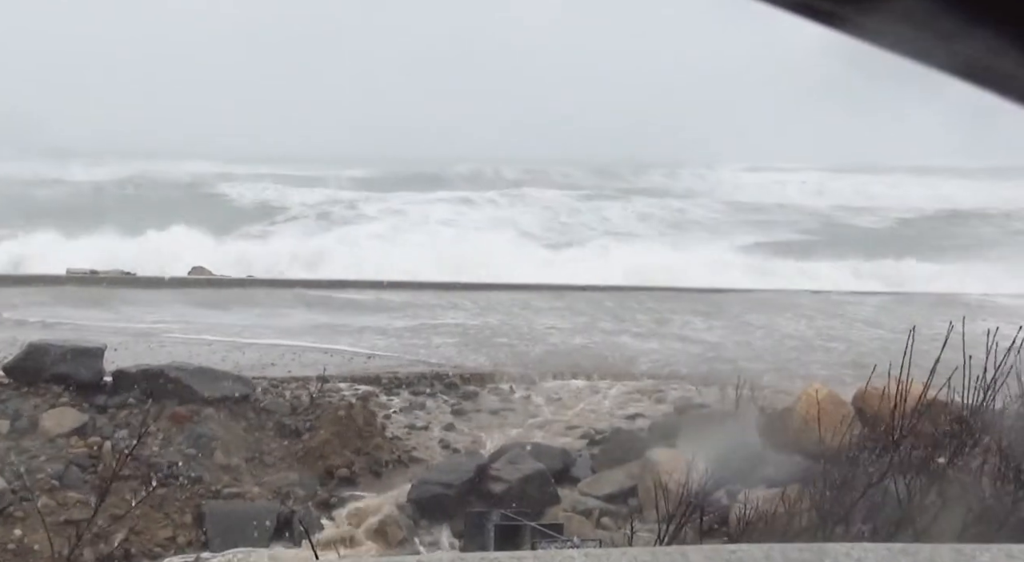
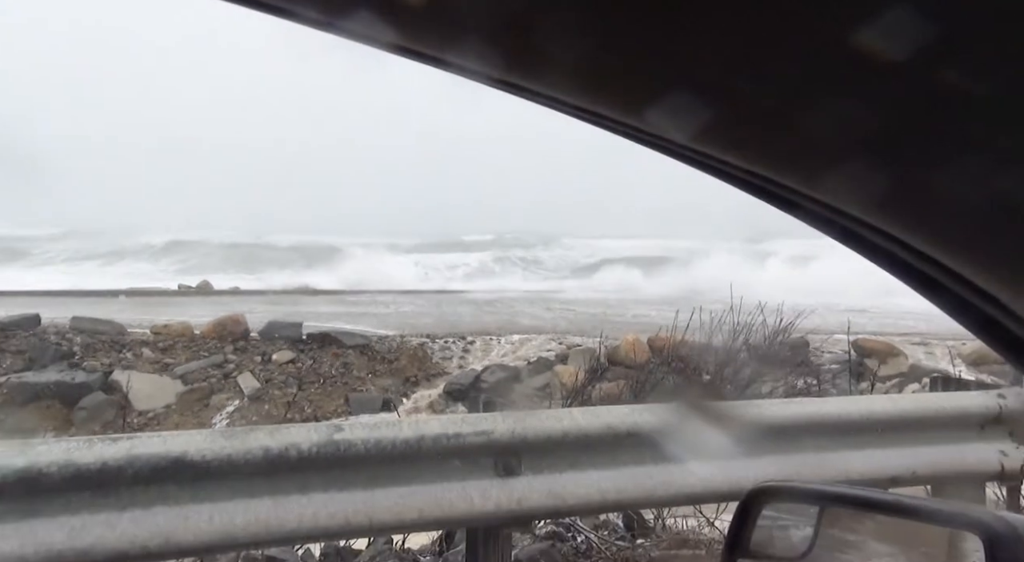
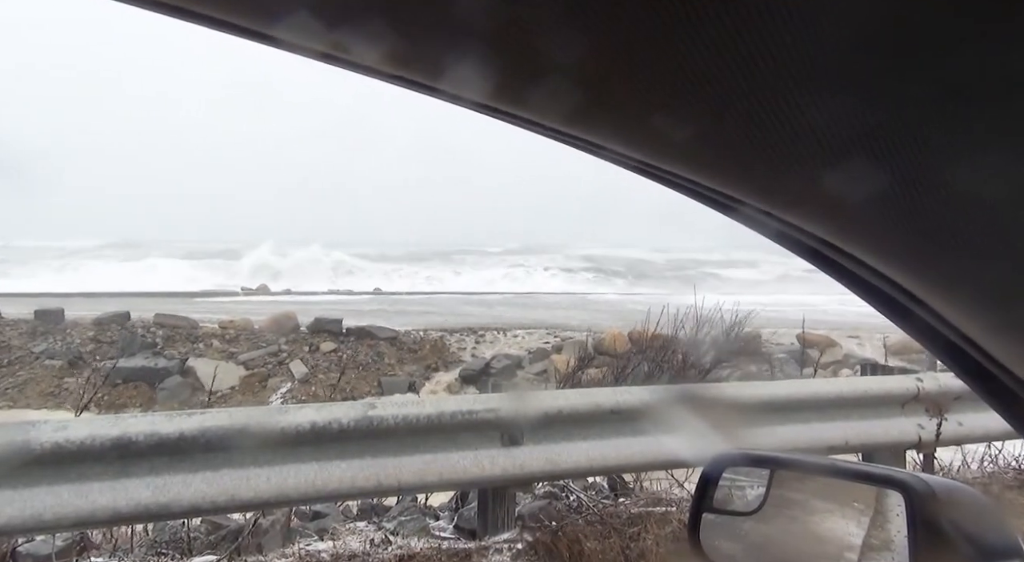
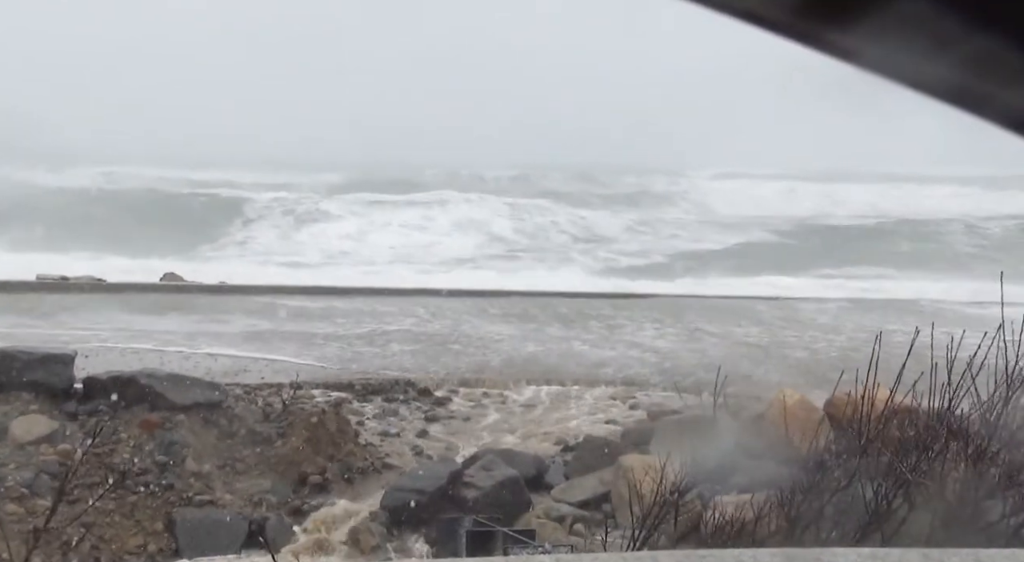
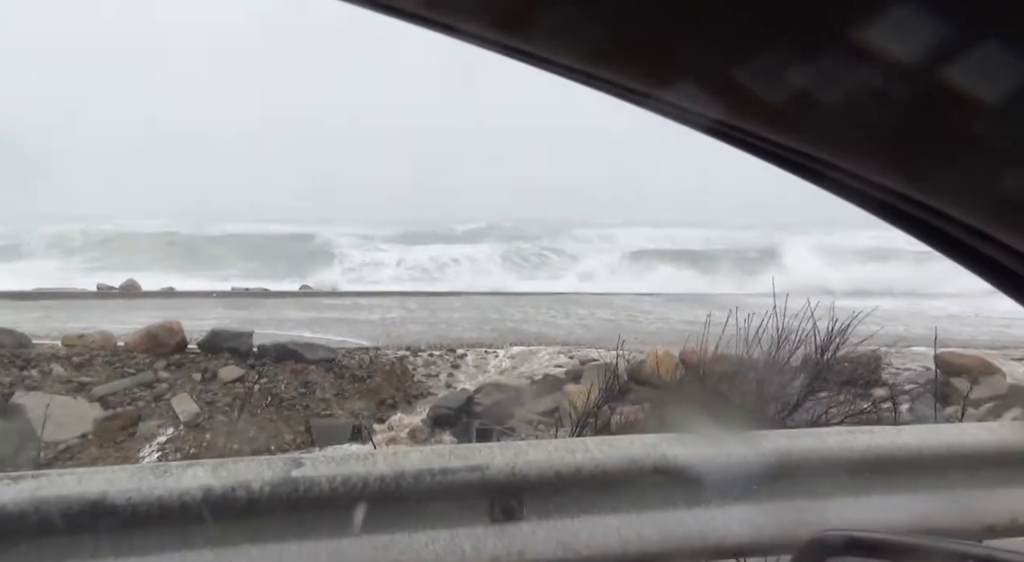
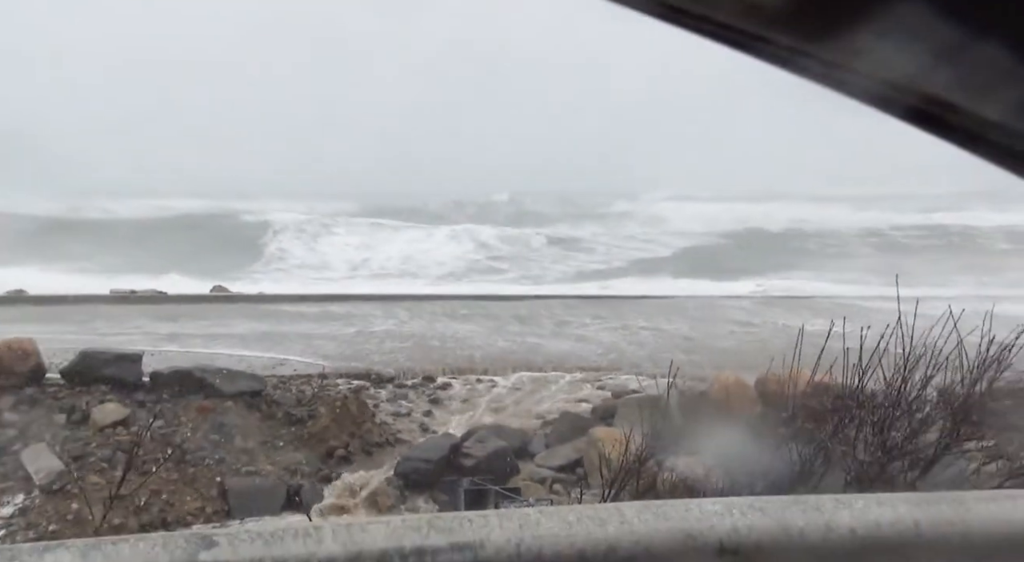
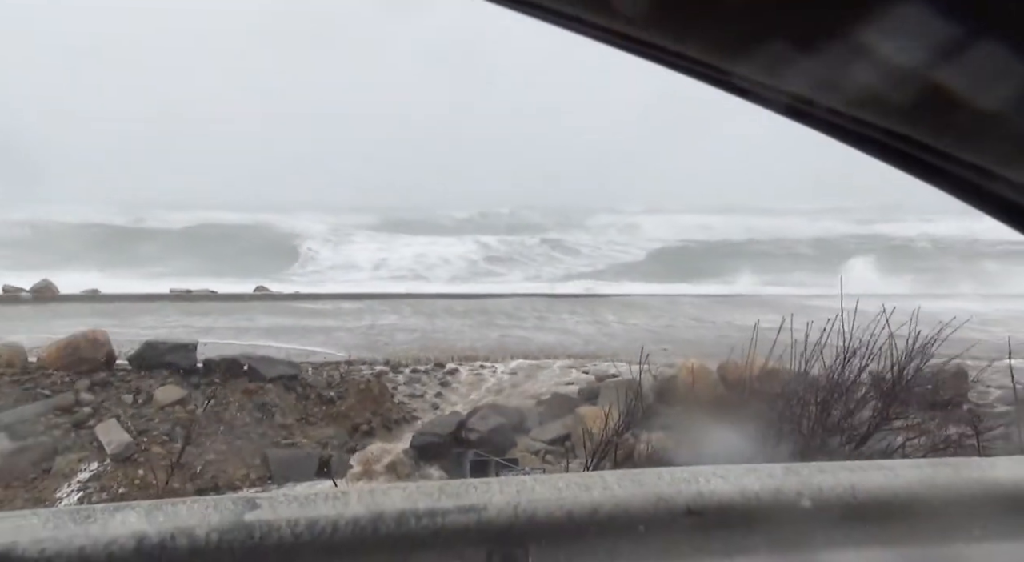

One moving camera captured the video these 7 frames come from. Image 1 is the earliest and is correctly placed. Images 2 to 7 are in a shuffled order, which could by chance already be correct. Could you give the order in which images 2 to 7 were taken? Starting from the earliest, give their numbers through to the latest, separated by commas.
4, 6, 7, 5, 2, 3
